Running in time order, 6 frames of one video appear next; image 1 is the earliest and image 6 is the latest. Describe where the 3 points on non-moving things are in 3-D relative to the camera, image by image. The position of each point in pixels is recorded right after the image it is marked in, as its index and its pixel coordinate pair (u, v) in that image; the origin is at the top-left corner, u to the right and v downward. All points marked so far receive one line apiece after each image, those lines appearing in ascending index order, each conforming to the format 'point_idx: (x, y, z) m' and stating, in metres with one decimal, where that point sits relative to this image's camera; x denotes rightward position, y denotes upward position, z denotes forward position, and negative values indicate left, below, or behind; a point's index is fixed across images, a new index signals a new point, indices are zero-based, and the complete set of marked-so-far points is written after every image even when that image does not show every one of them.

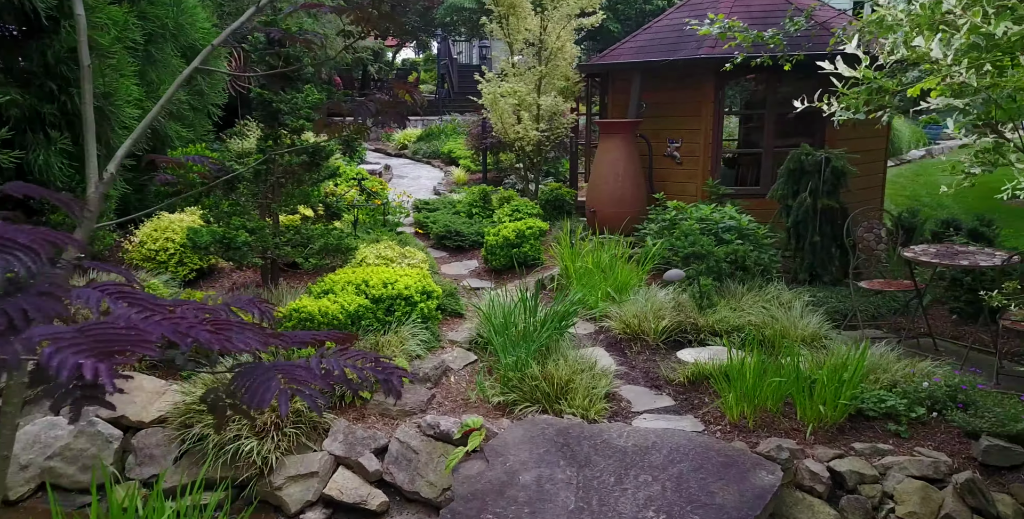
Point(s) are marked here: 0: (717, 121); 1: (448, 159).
0: (+2.1, +1.4, +7.3) m
1: (-1.3, +2.0, +14.8) m
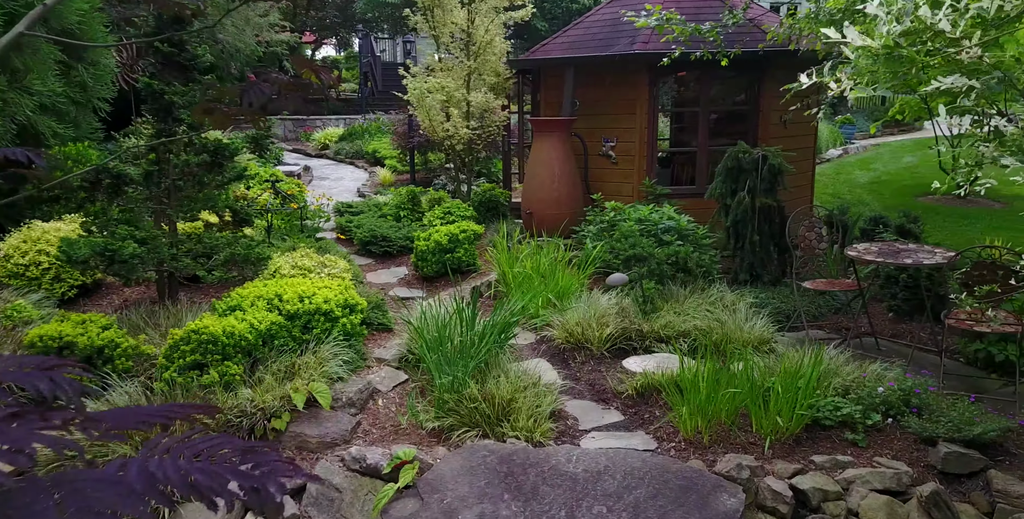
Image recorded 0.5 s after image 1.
0: (+1.4, +1.4, +7.2) m
1: (-2.7, +1.9, +14.2) m
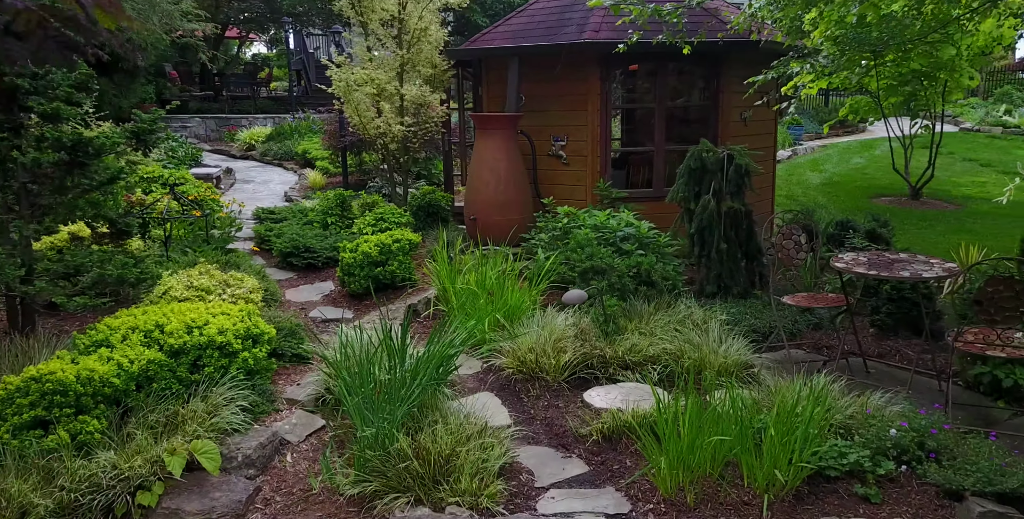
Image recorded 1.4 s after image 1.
0: (+0.8, +1.3, +6.6) m
1: (-3.8, +1.8, +13.3) m
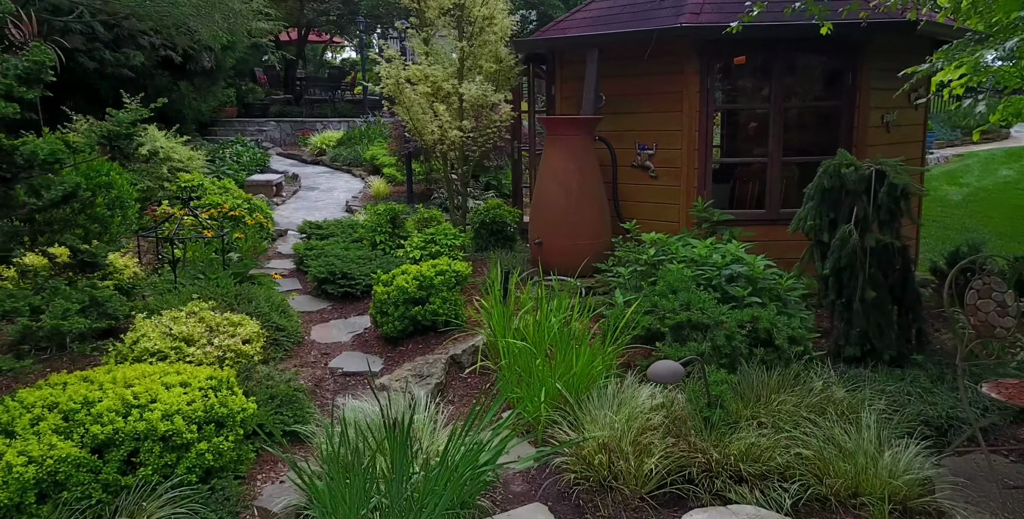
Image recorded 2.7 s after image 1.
0: (+1.4, +1.0, +5.3) m
1: (-2.4, +1.6, +12.5) m
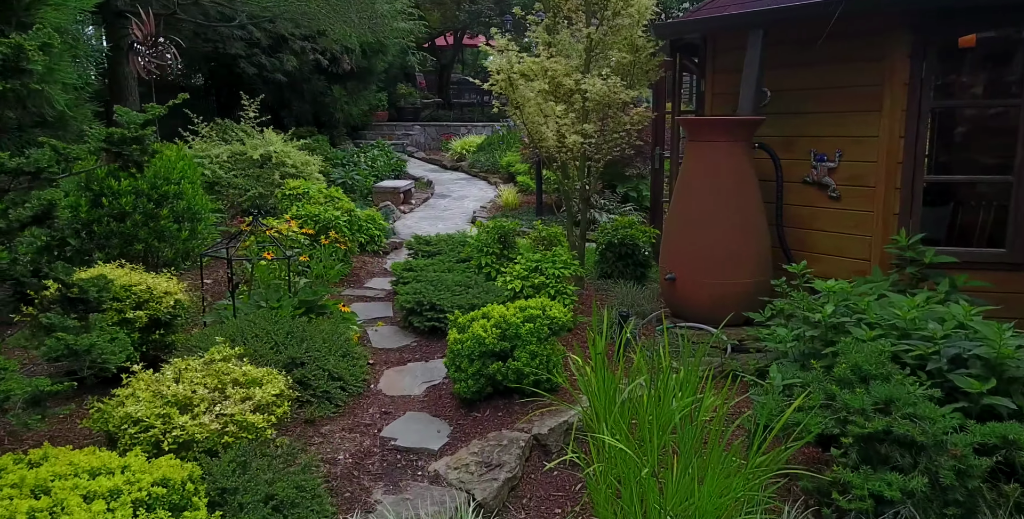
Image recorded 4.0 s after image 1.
0: (+2.1, +0.7, +3.9) m
1: (-0.1, +1.4, +11.7) m
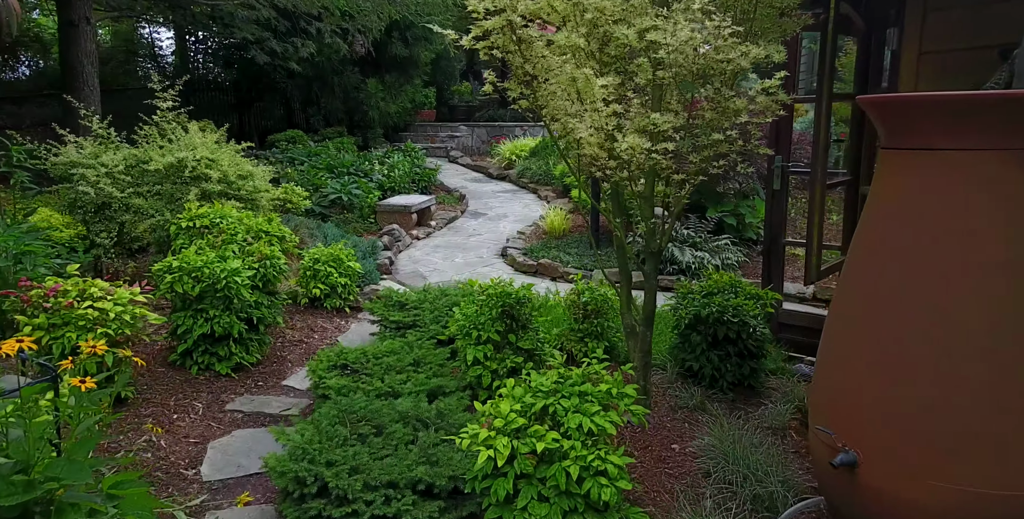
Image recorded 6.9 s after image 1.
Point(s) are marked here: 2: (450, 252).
0: (+2.0, +0.3, +1.2) m
1: (+0.6, +0.9, +9.3) m
2: (-0.6, +0.1, +6.6) m
